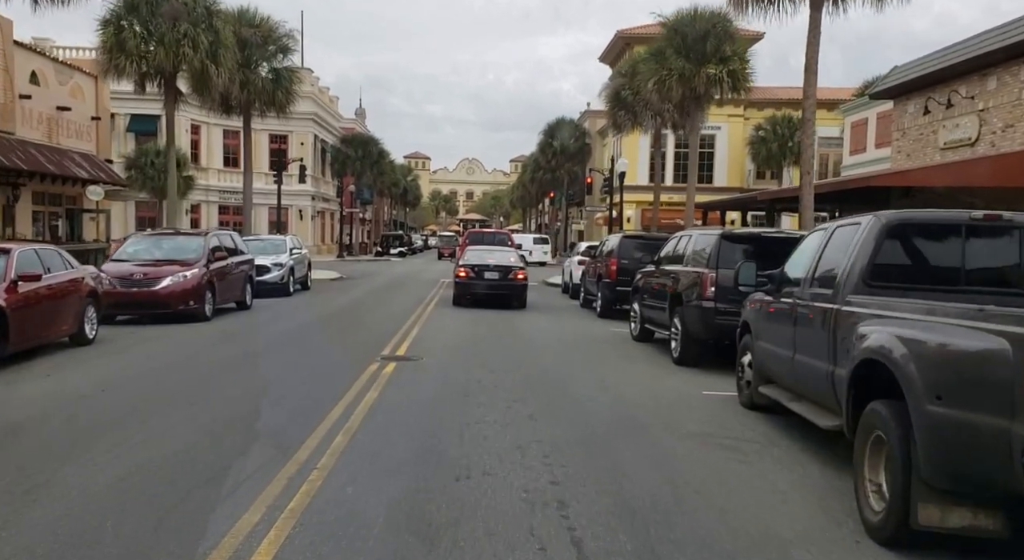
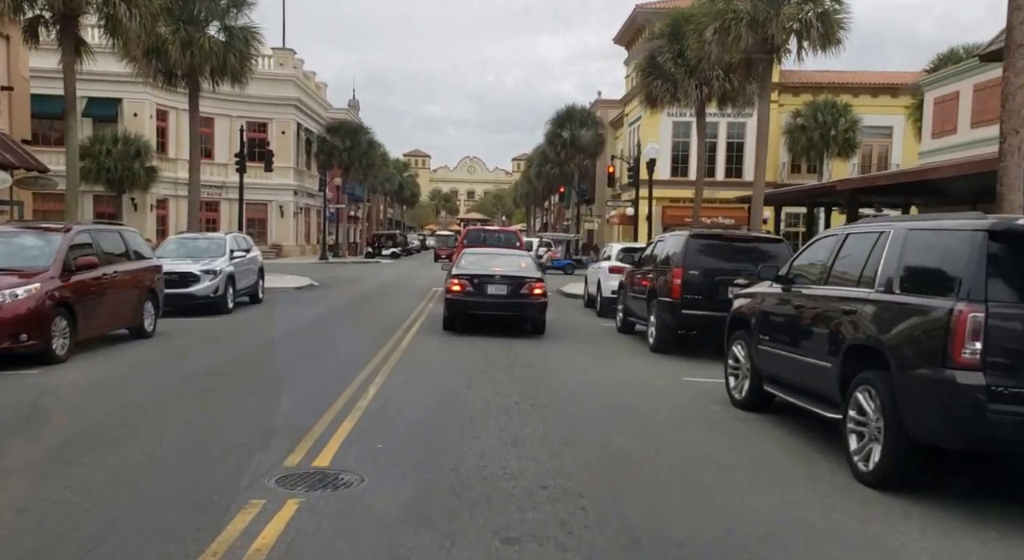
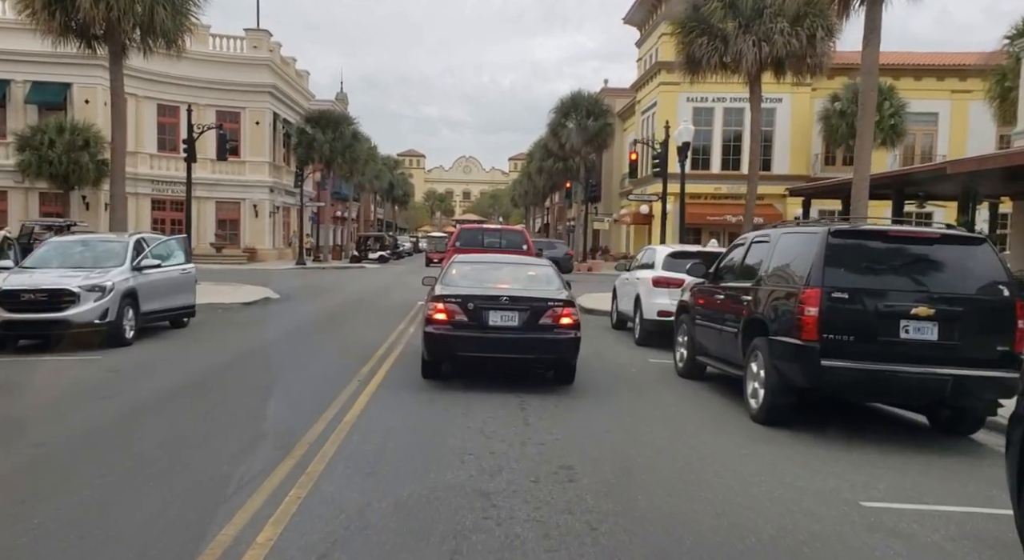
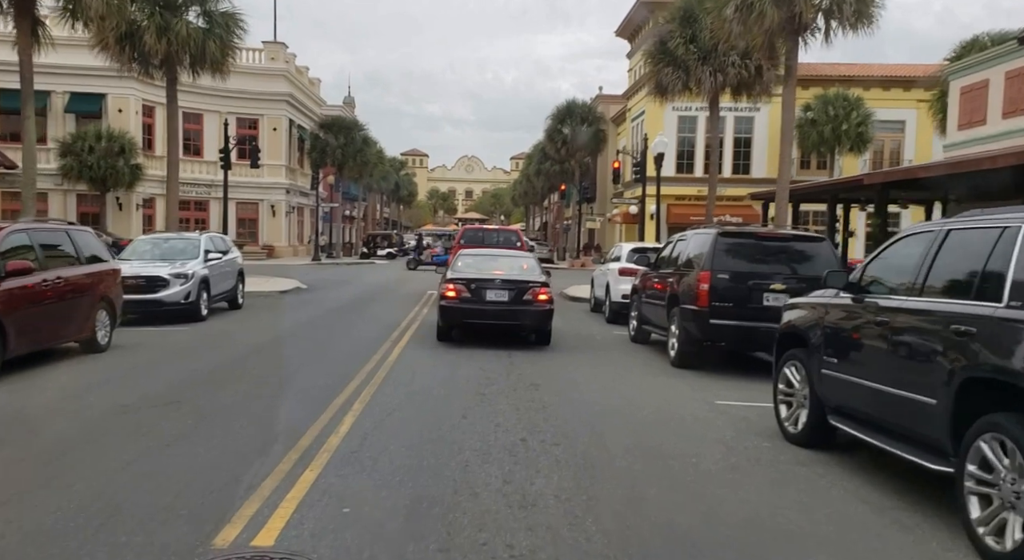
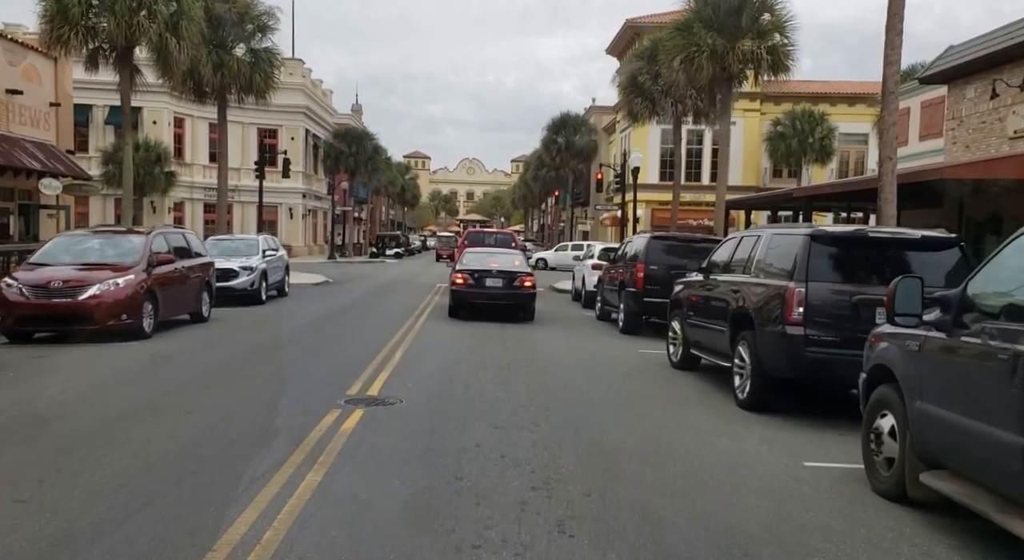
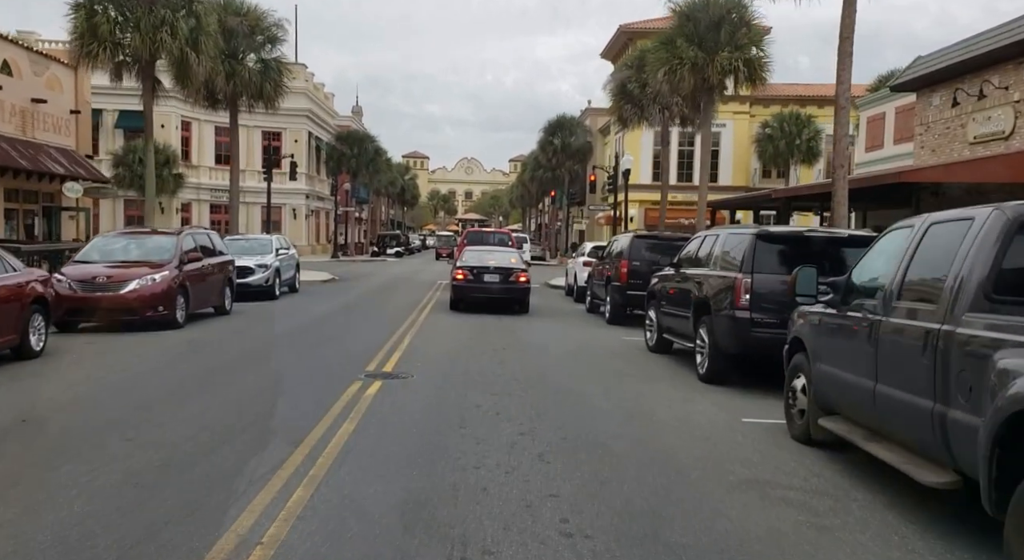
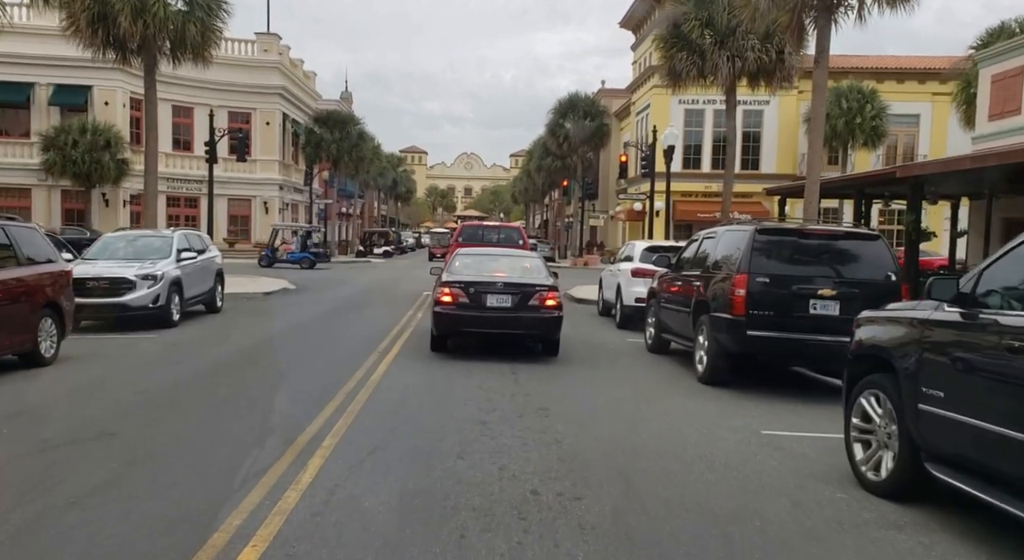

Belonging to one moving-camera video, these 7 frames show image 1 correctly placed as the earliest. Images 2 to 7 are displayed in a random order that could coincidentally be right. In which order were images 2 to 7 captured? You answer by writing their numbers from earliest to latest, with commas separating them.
6, 5, 2, 4, 7, 3
